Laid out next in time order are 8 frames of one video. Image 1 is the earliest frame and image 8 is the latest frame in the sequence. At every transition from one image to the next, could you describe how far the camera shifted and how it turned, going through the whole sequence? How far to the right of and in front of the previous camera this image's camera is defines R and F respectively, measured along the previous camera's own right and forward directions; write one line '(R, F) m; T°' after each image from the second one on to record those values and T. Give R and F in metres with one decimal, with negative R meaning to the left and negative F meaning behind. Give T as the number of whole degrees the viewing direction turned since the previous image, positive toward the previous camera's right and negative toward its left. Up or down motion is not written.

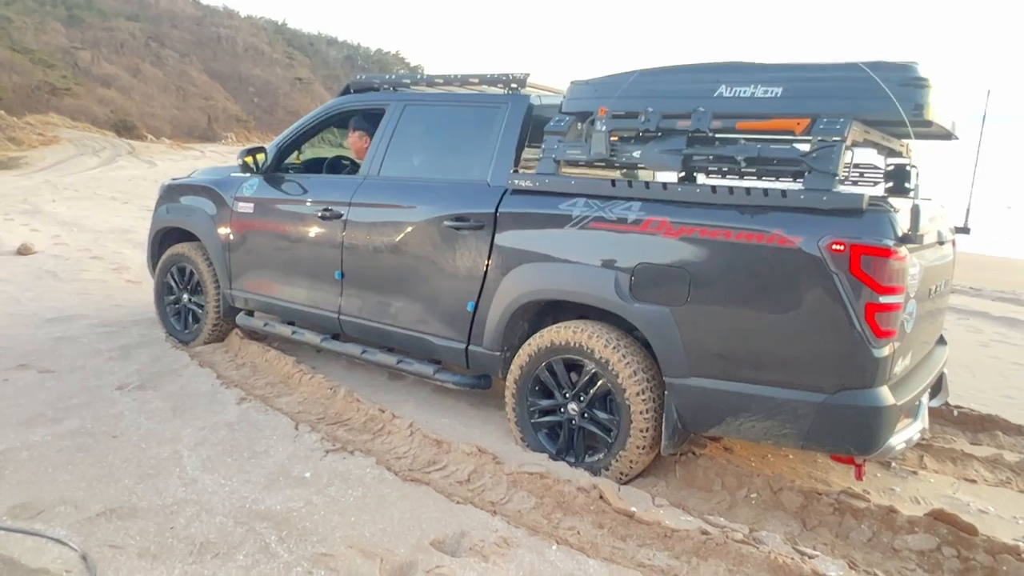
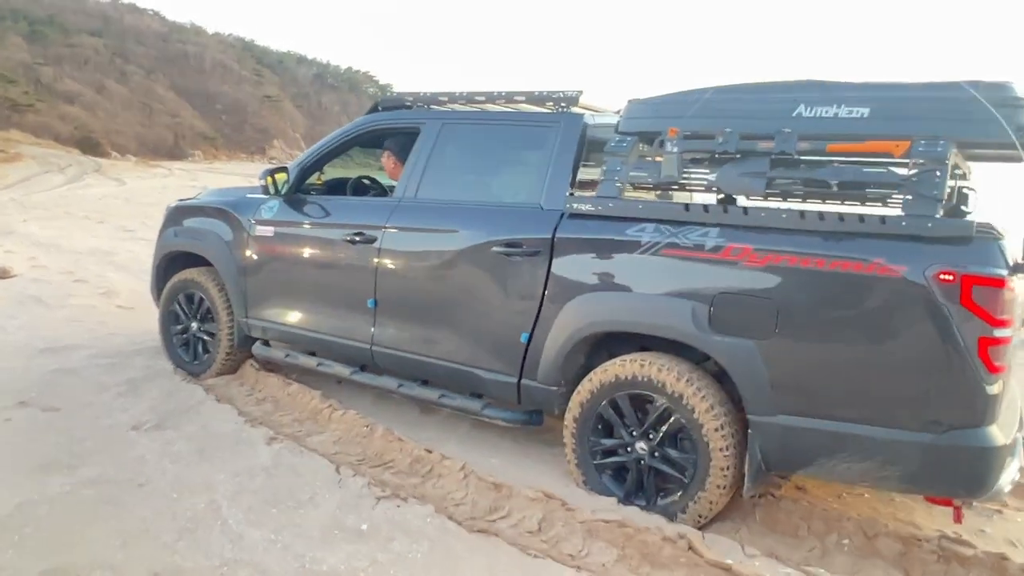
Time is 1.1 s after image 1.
(-0.4, +0.3) m; +2°
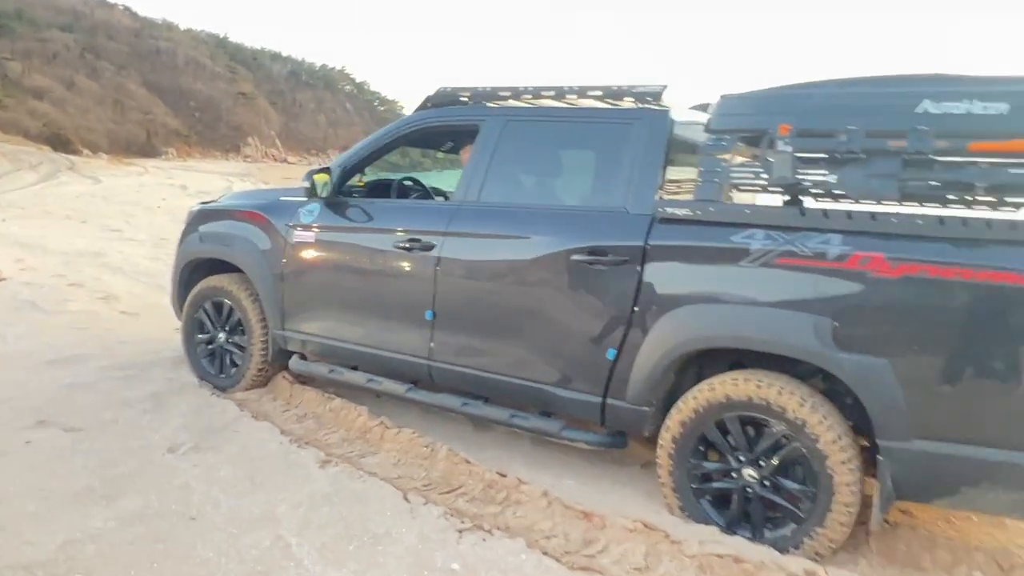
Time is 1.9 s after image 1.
(-0.5, +0.3) m; +2°
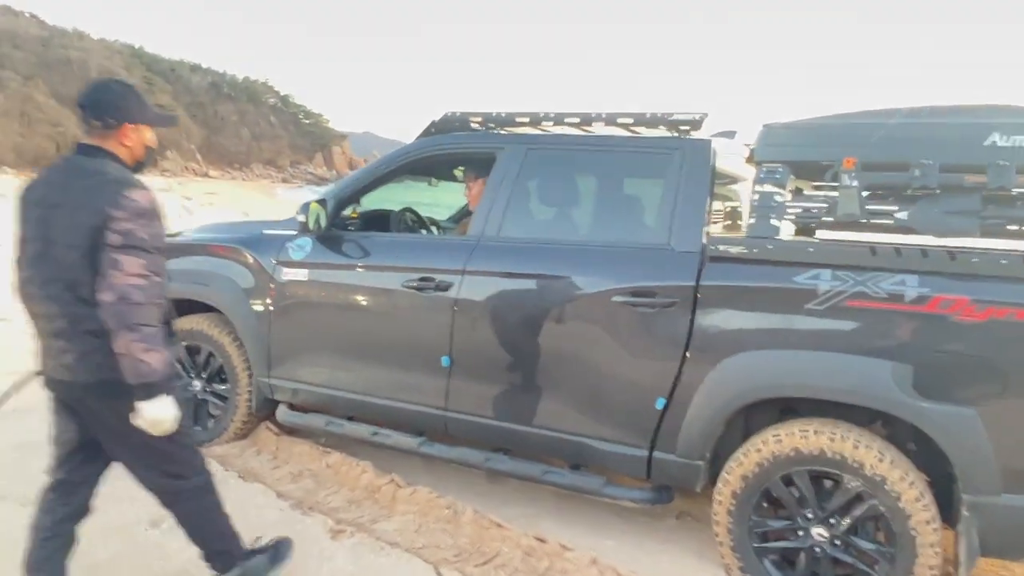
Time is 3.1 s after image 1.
(-0.5, +0.3) m; +5°
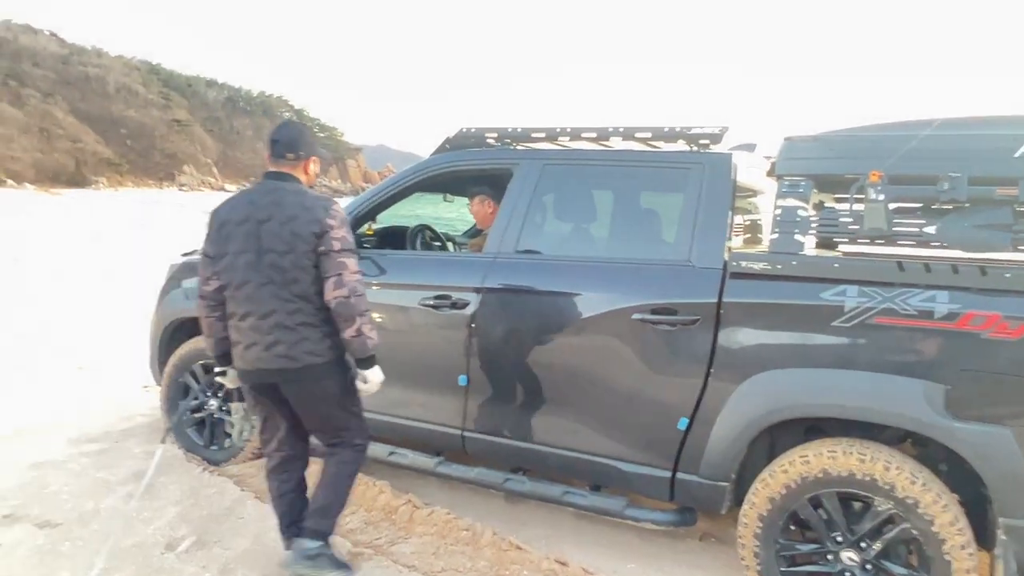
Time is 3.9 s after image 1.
(0.0, 0.0) m; -1°
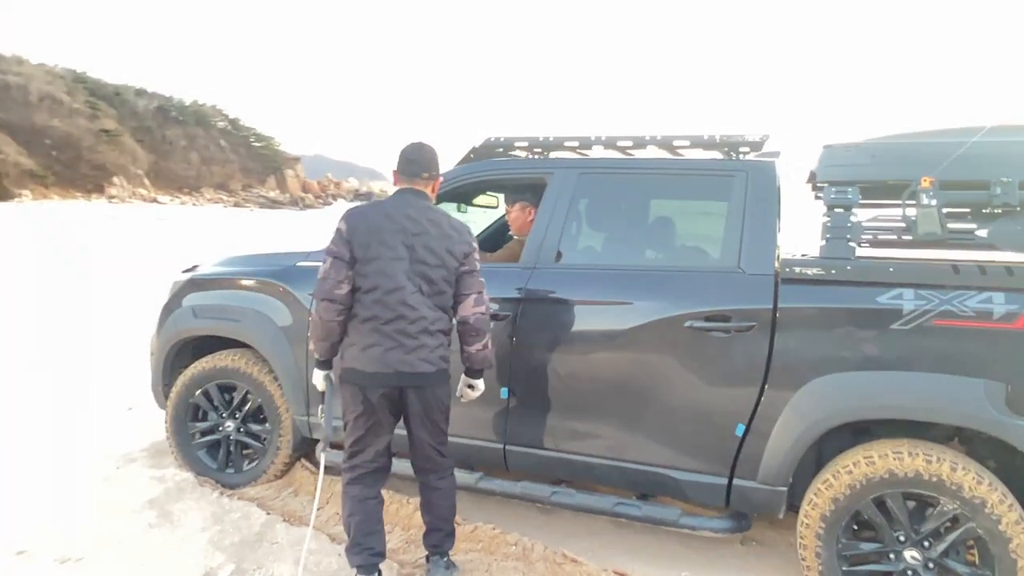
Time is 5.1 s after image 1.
(-0.5, +0.1) m; +4°
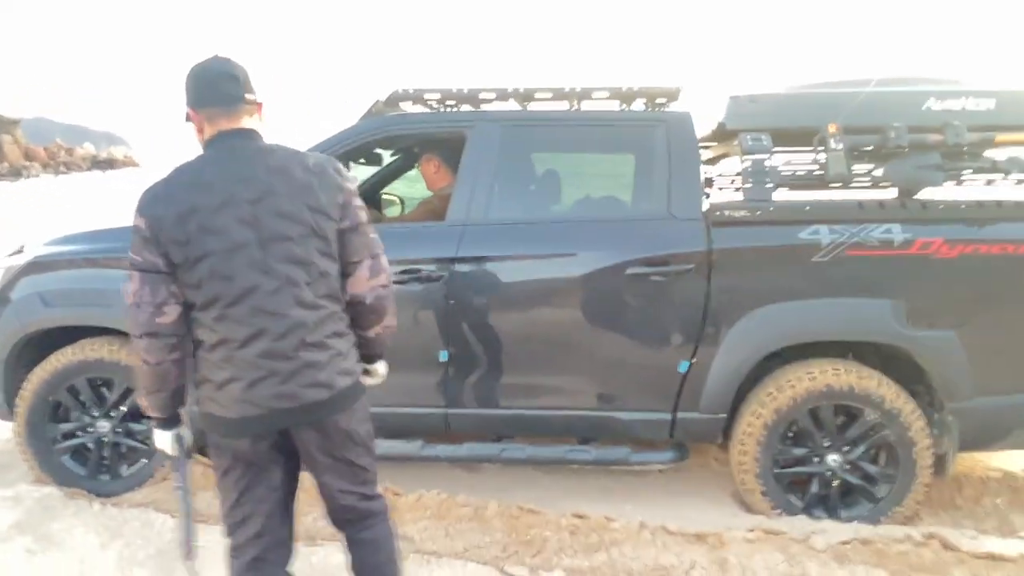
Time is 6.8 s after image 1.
(-0.7, +0.2) m; +17°
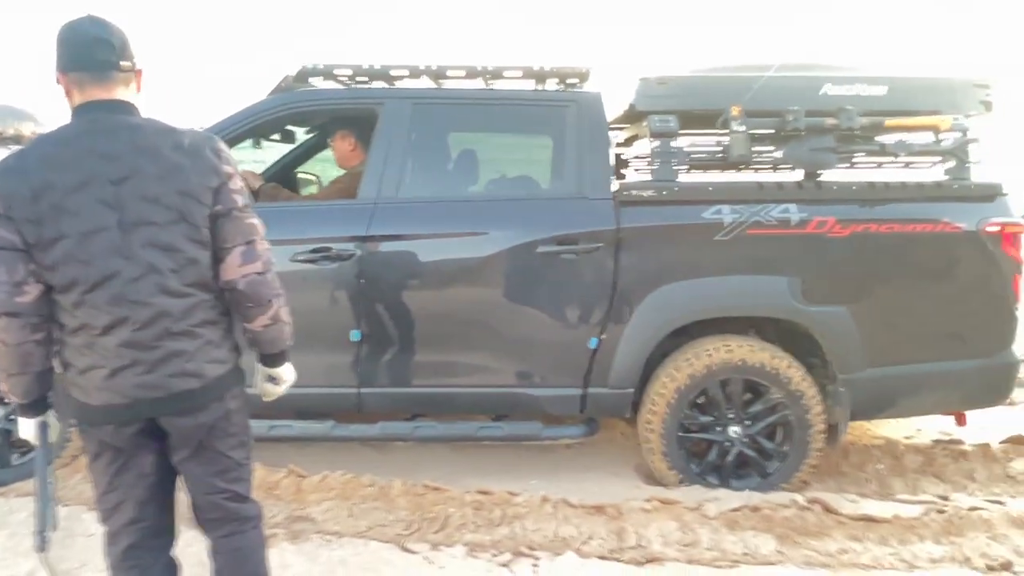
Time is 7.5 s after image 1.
(+0.1, 0.0) m; +5°
